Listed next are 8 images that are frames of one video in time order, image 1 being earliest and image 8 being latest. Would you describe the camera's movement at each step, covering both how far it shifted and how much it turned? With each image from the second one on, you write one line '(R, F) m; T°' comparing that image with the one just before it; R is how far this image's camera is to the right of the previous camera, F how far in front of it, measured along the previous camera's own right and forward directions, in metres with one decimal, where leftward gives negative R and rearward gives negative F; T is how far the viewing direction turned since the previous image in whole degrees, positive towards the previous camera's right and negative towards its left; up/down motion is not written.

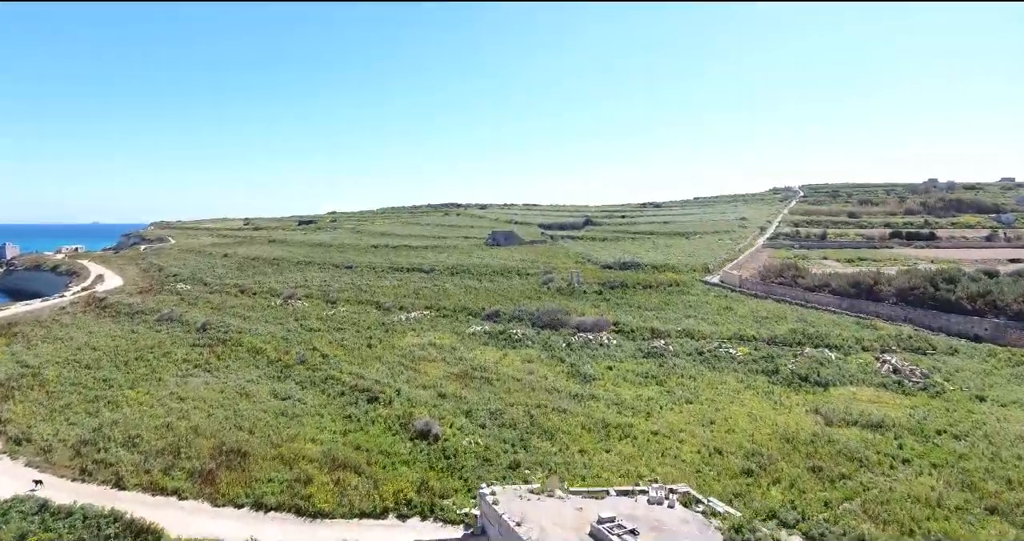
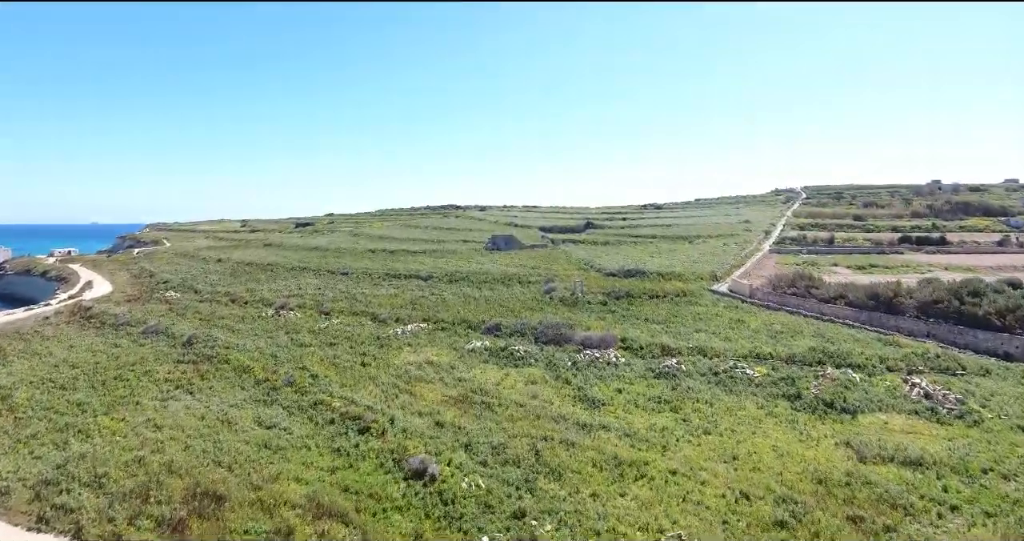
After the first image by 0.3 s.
(-0.1, +1.6) m; 0°
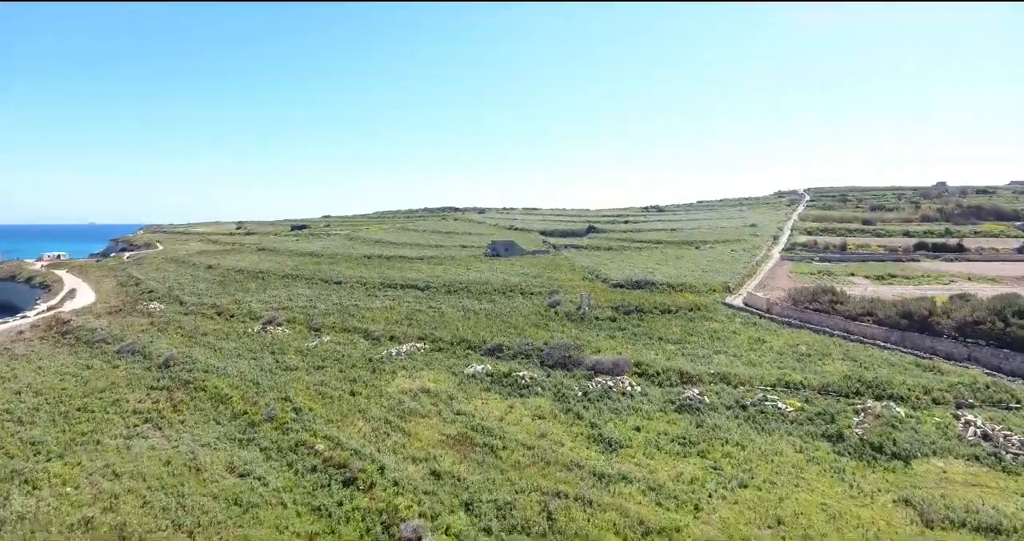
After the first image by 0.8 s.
(-0.2, +2.5) m; 0°
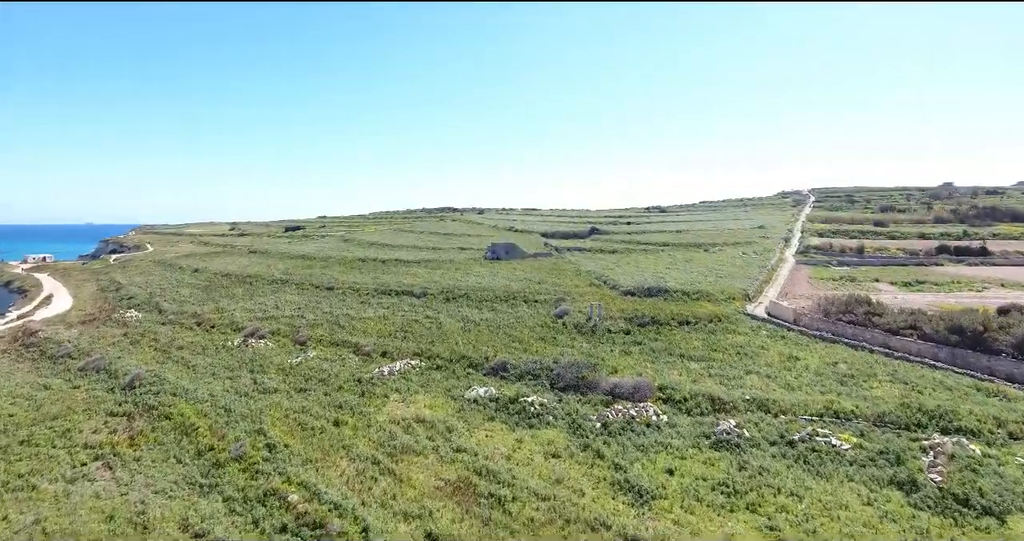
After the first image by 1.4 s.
(-0.4, +3.2) m; 0°
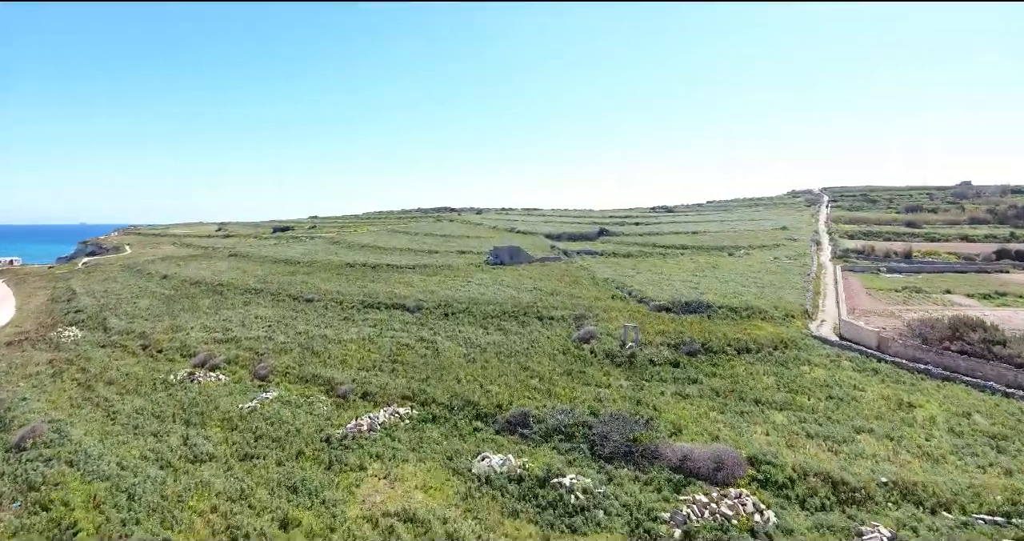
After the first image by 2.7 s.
(-0.9, +7.1) m; 0°
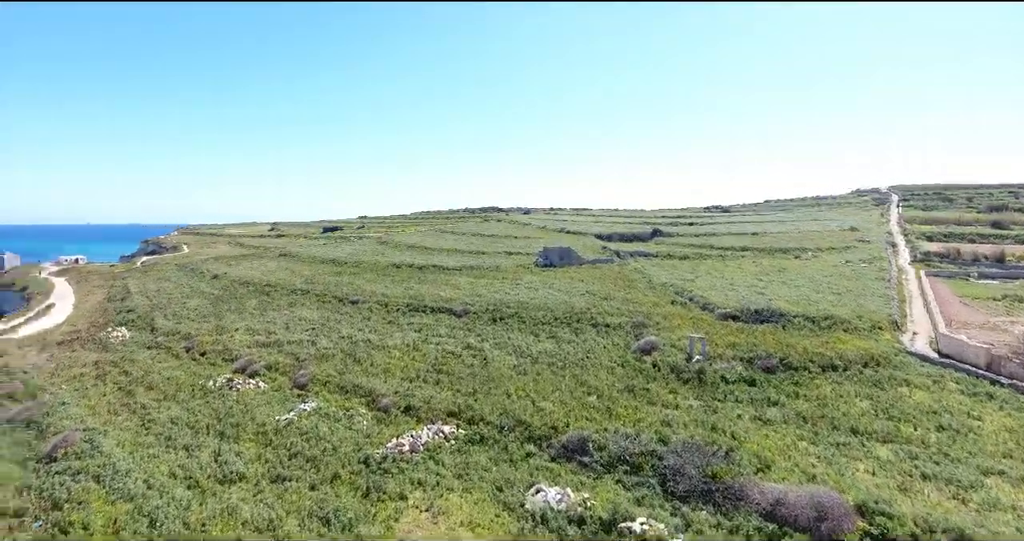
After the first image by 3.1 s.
(-0.4, +2.2) m; -4°
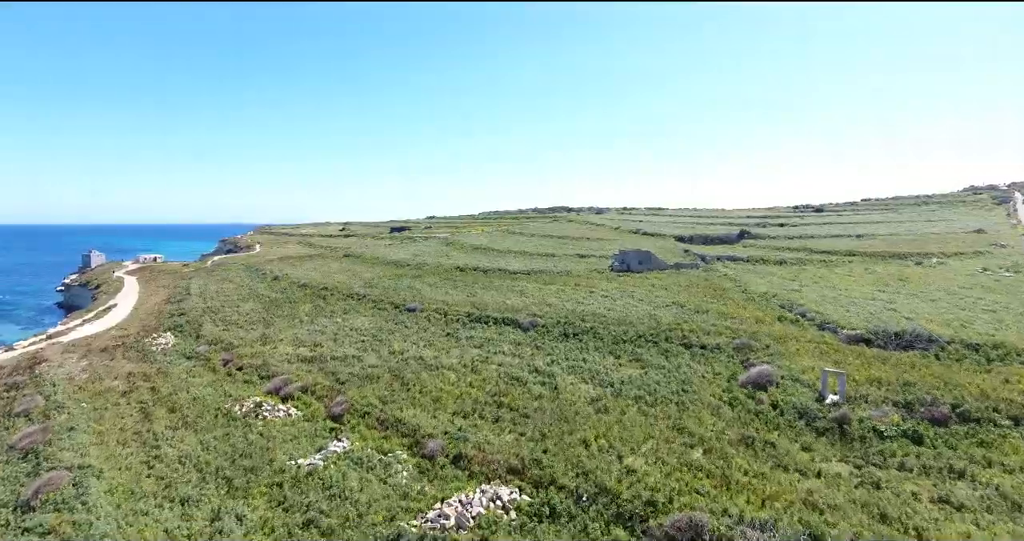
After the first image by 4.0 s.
(-0.4, +5.0) m; -6°
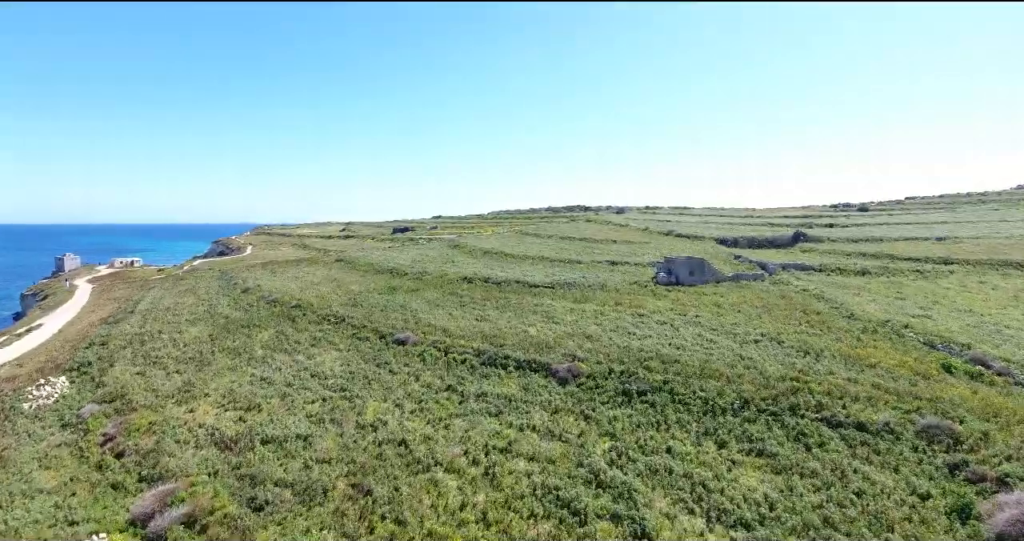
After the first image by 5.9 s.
(-0.9, +10.8) m; -1°
